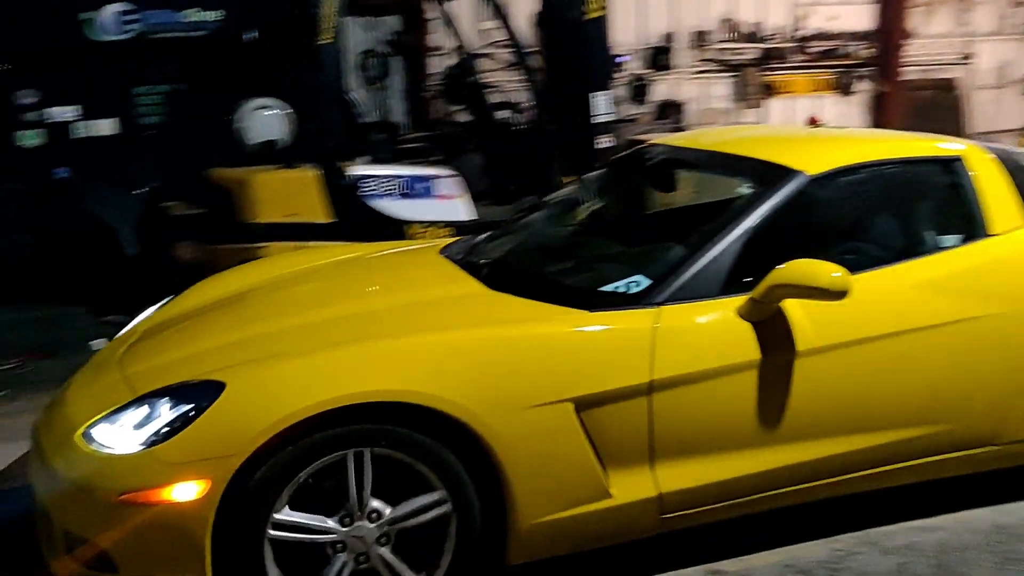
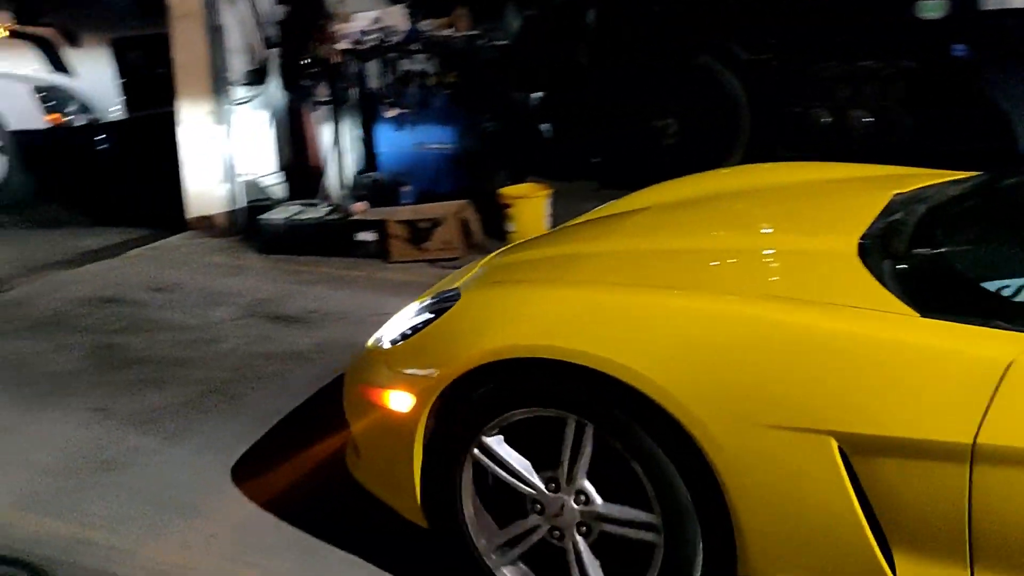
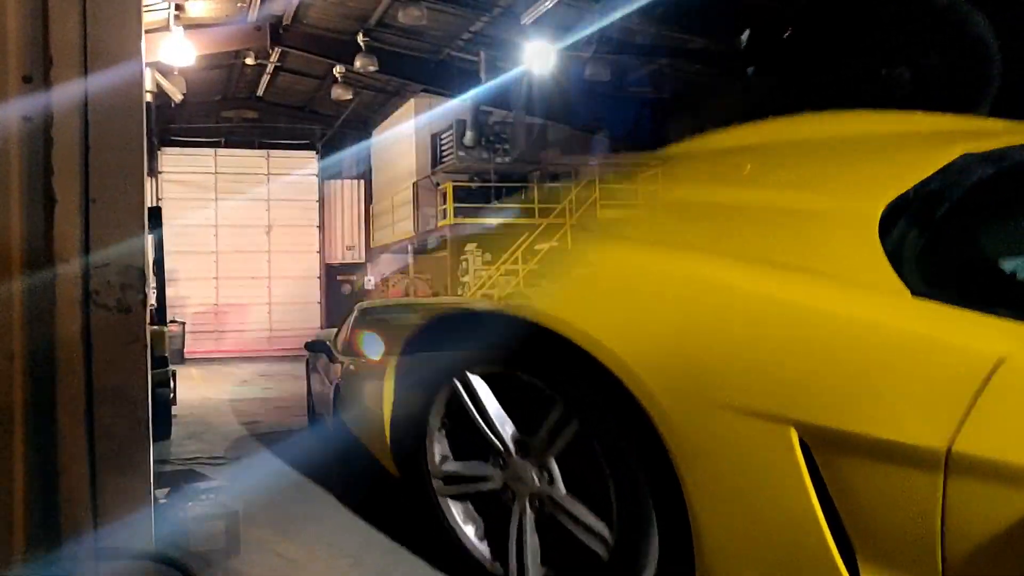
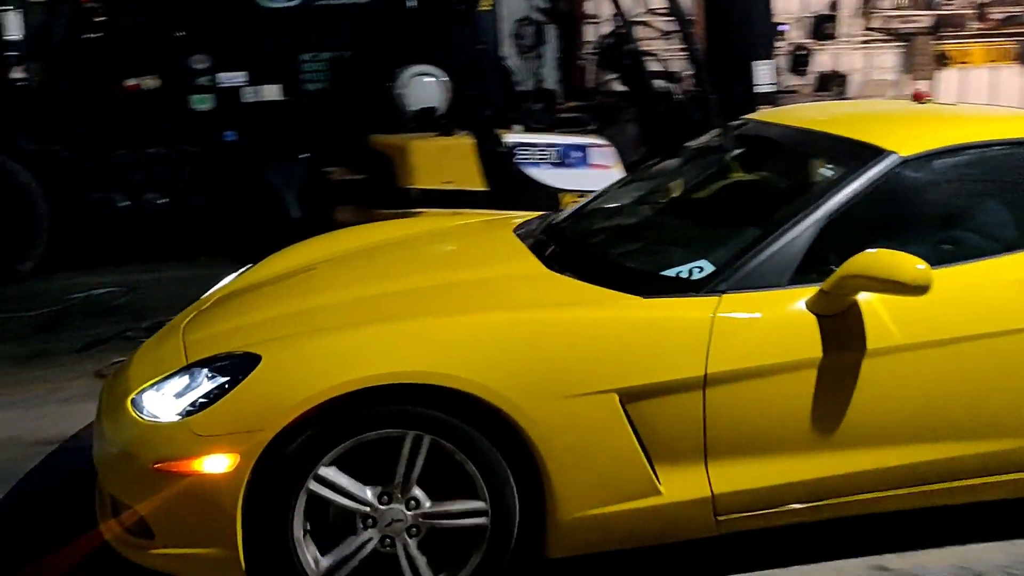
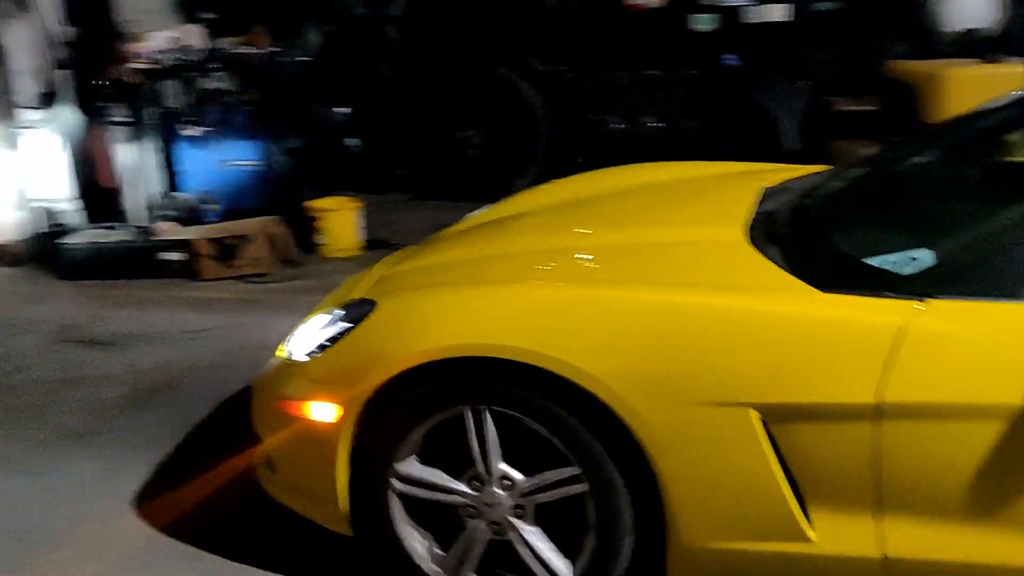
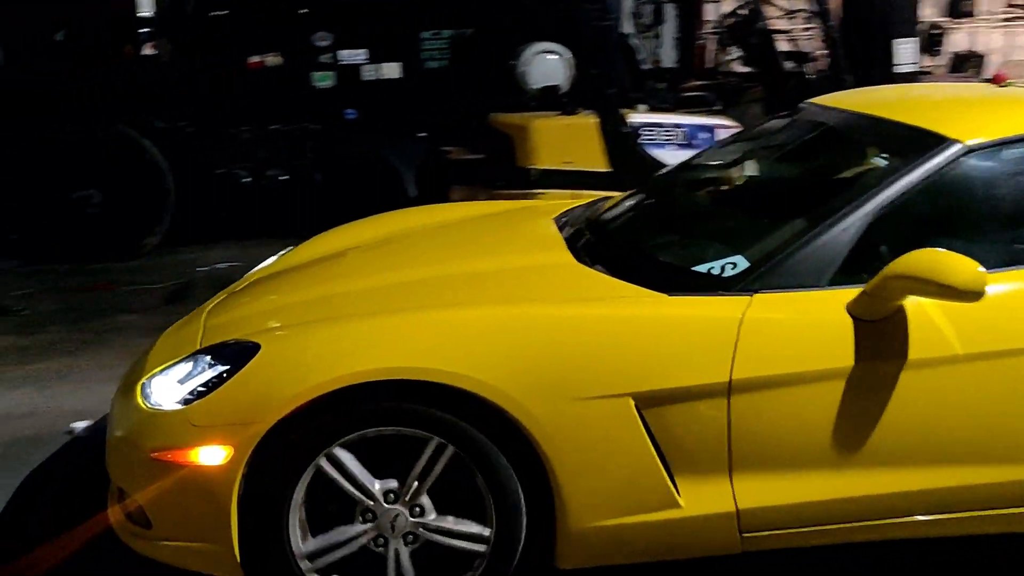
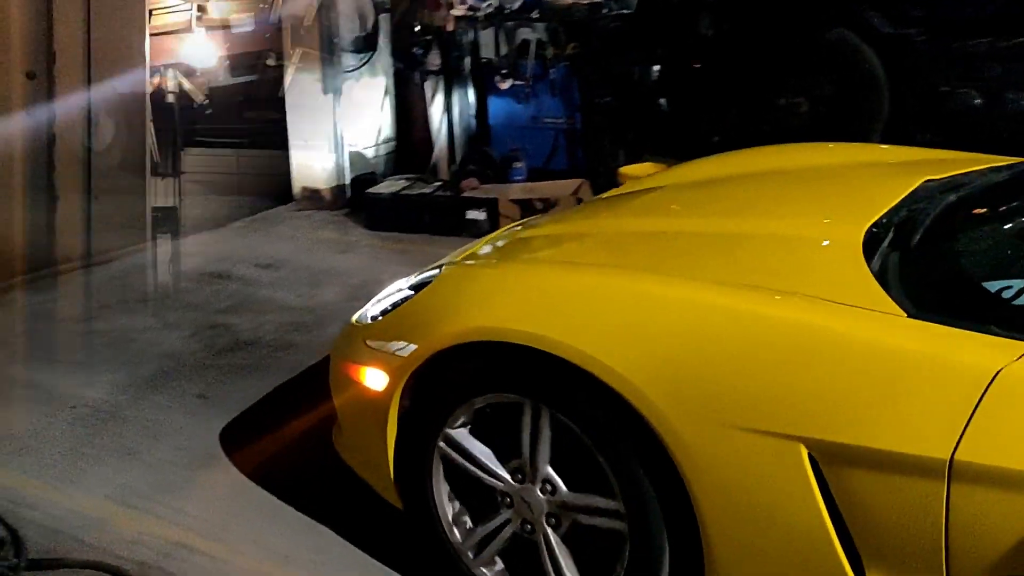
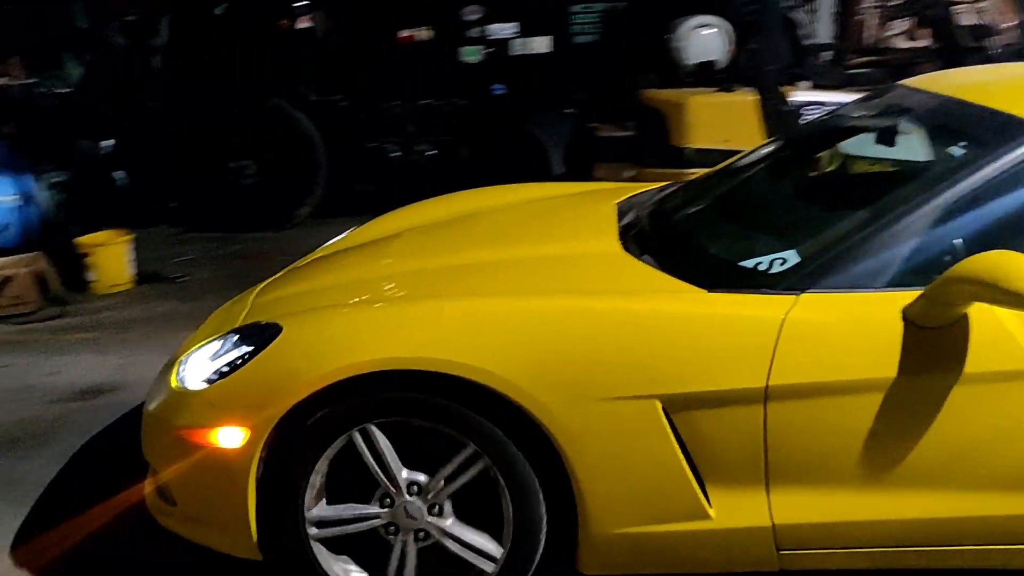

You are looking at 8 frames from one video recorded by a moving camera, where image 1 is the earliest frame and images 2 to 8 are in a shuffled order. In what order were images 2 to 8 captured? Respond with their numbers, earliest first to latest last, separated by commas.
4, 6, 8, 5, 2, 7, 3
